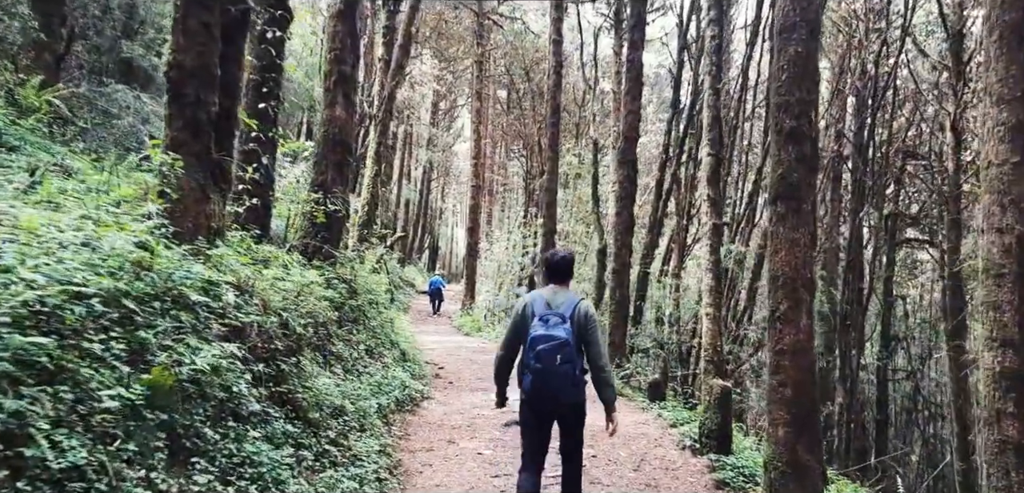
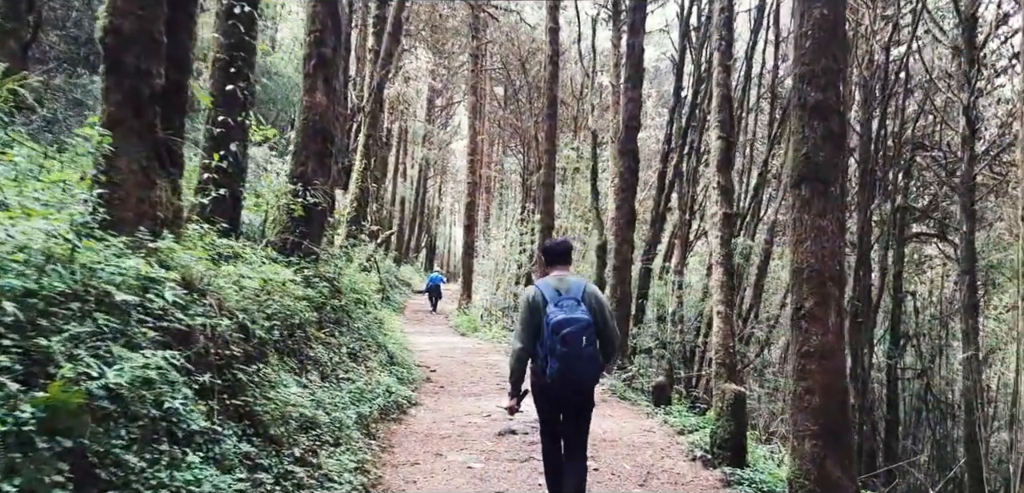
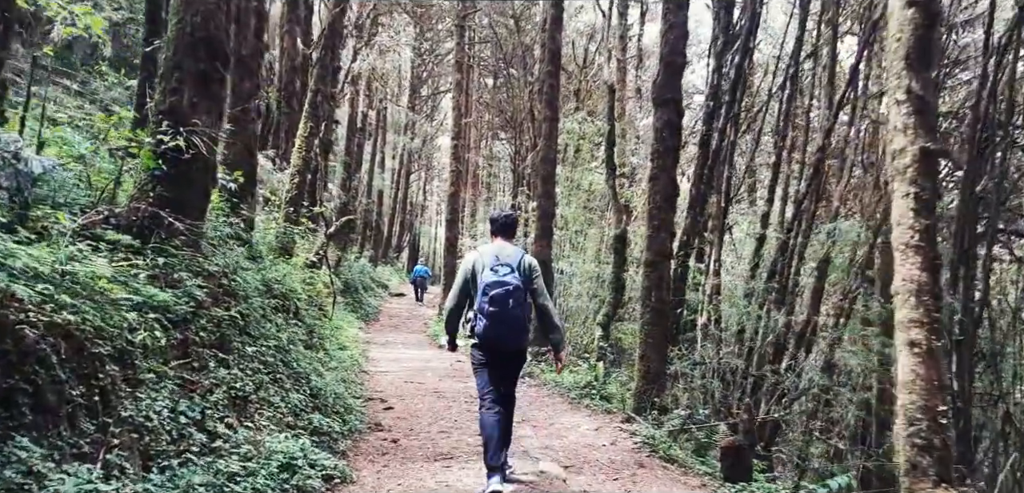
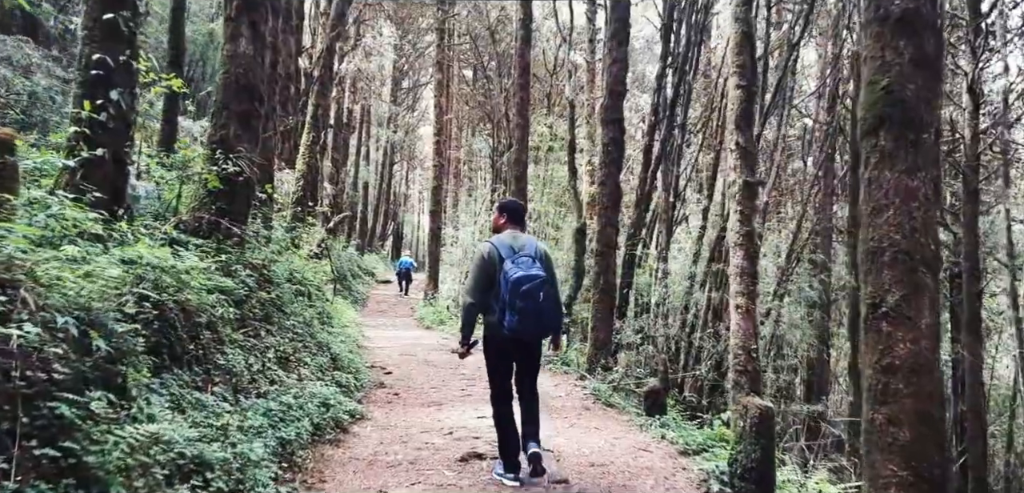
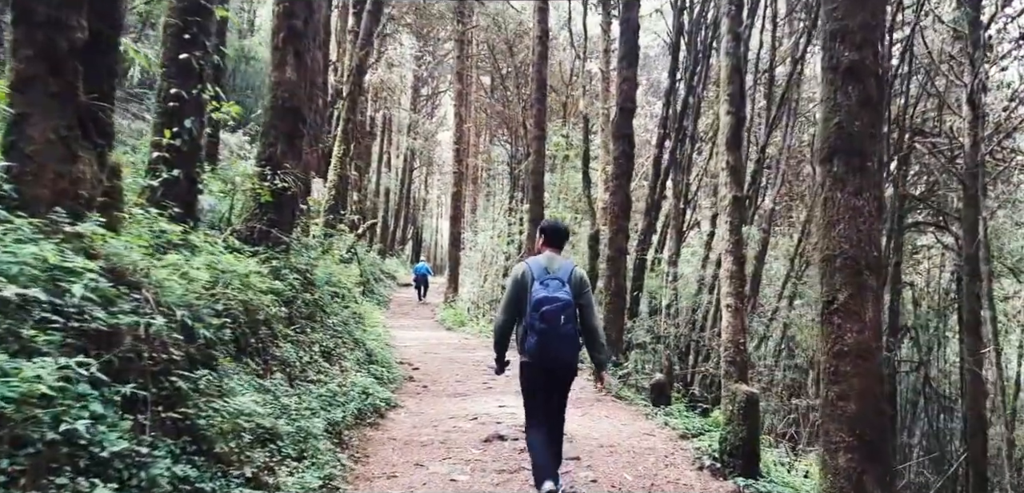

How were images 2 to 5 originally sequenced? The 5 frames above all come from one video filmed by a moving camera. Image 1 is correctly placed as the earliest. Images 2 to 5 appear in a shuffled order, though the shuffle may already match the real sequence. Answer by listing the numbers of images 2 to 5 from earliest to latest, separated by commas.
2, 5, 4, 3
